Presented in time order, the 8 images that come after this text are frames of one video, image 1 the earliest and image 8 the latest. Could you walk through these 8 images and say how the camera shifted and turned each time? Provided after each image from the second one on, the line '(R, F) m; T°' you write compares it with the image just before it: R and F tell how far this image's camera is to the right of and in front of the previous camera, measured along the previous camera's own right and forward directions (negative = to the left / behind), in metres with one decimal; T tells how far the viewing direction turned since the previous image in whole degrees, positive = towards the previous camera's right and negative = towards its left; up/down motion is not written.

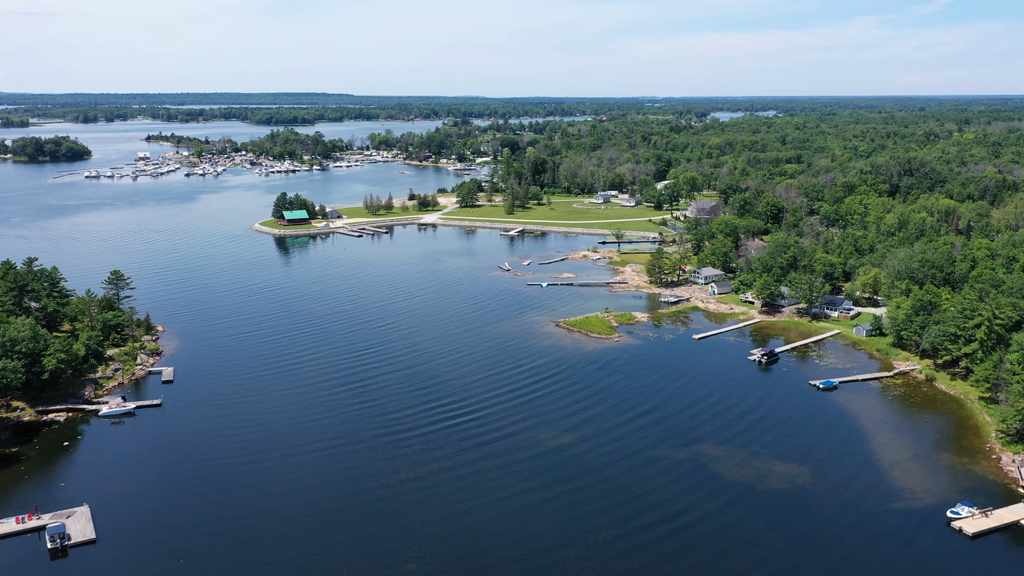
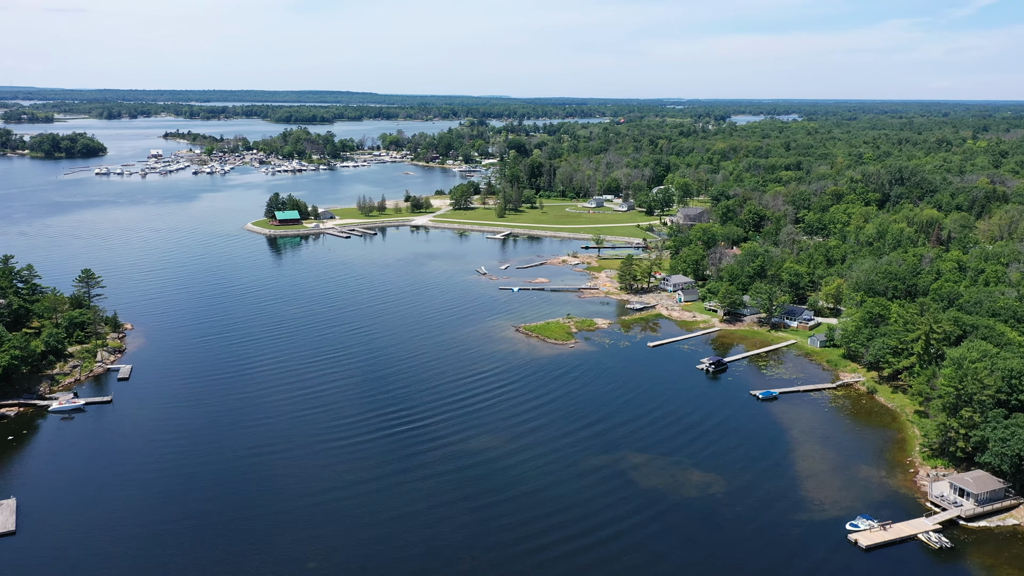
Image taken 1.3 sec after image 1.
(+1.5, -0.3) m; -2°
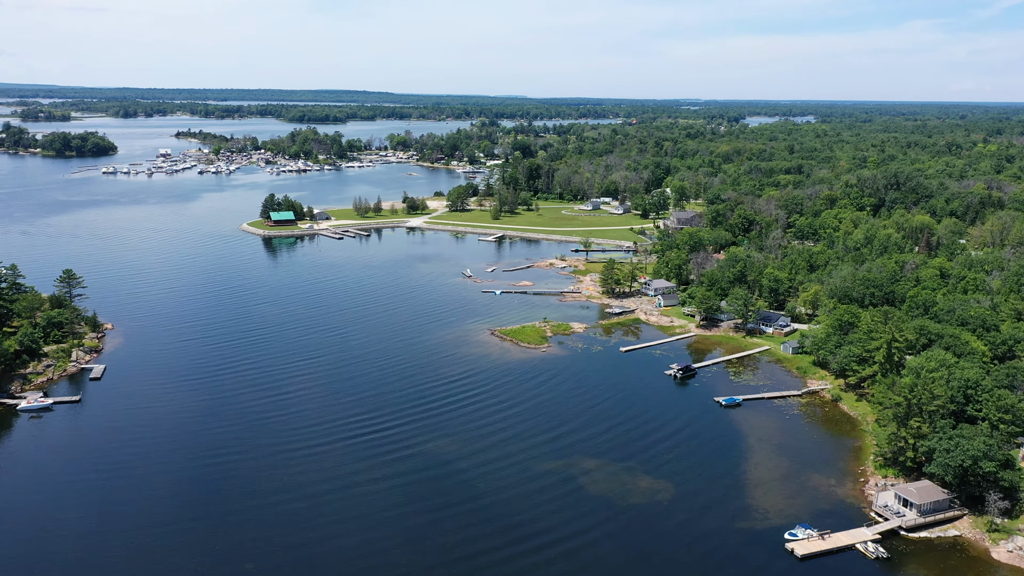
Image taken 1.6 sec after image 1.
(+1.0, -0.1) m; -1°
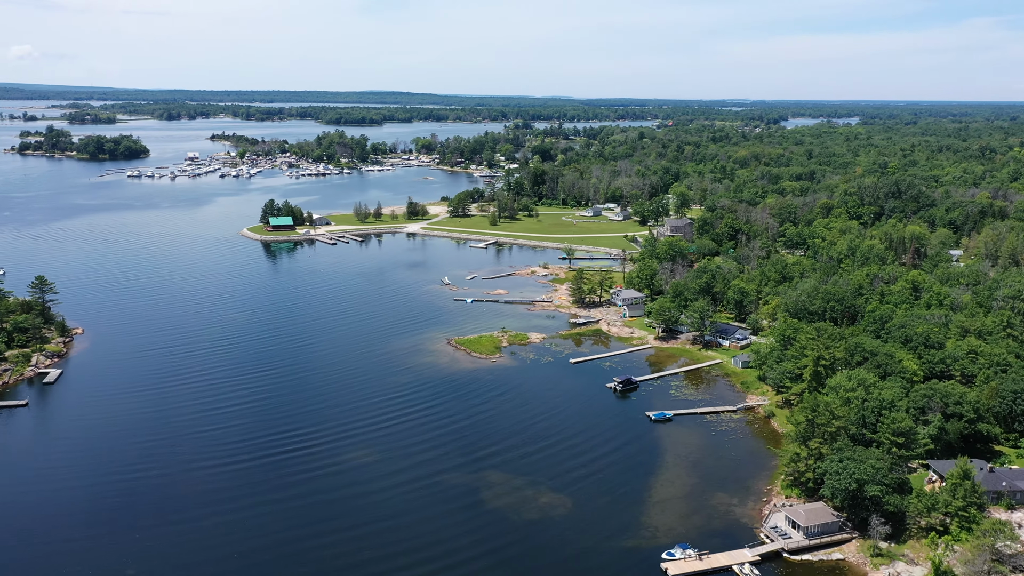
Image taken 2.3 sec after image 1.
(+2.3, -0.2) m; -3°
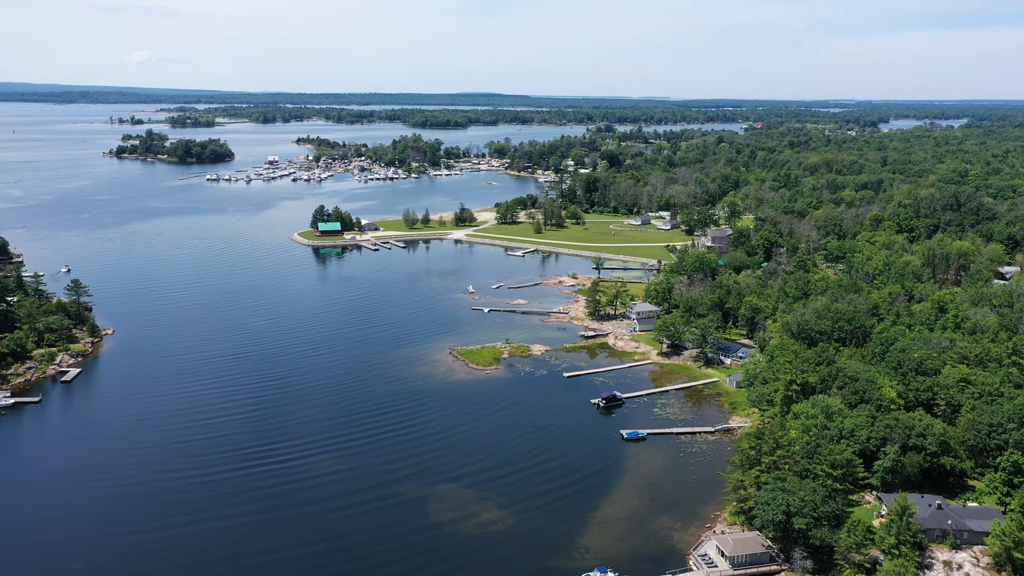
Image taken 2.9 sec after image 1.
(+2.3, -0.1) m; -6°
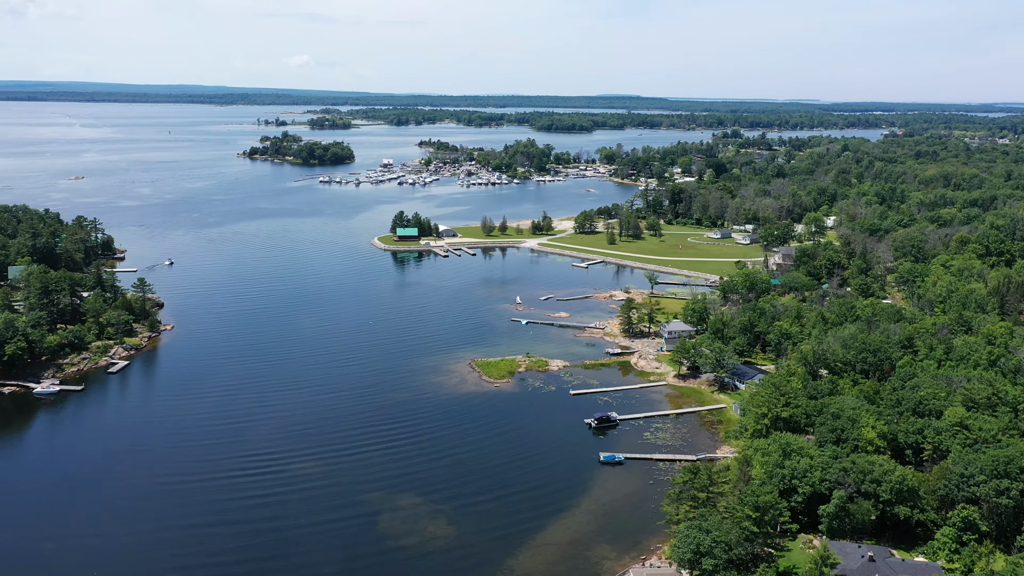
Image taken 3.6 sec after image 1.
(+3.0, -0.1) m; -9°
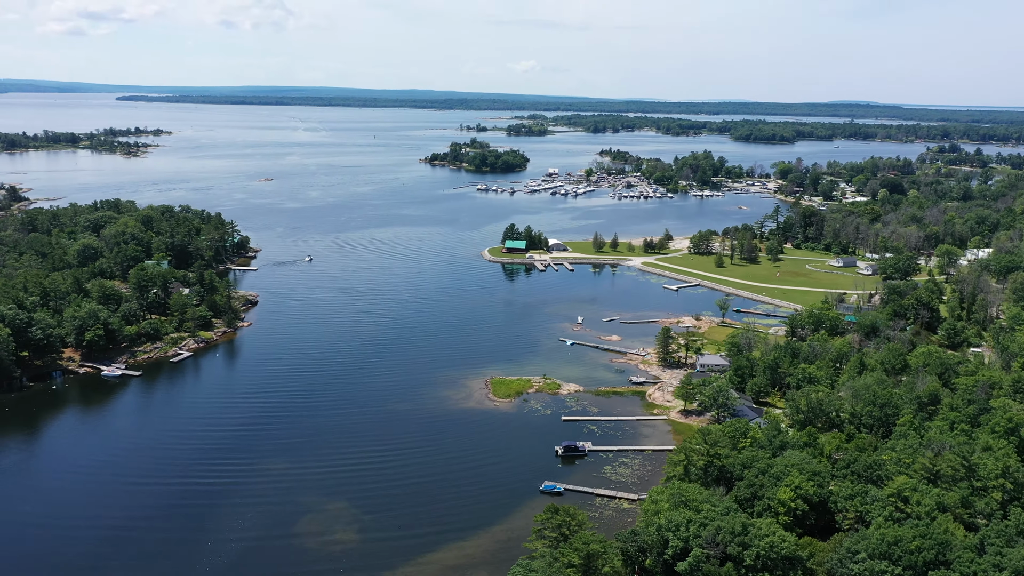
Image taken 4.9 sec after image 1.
(+5.1, +0.1) m; -14°
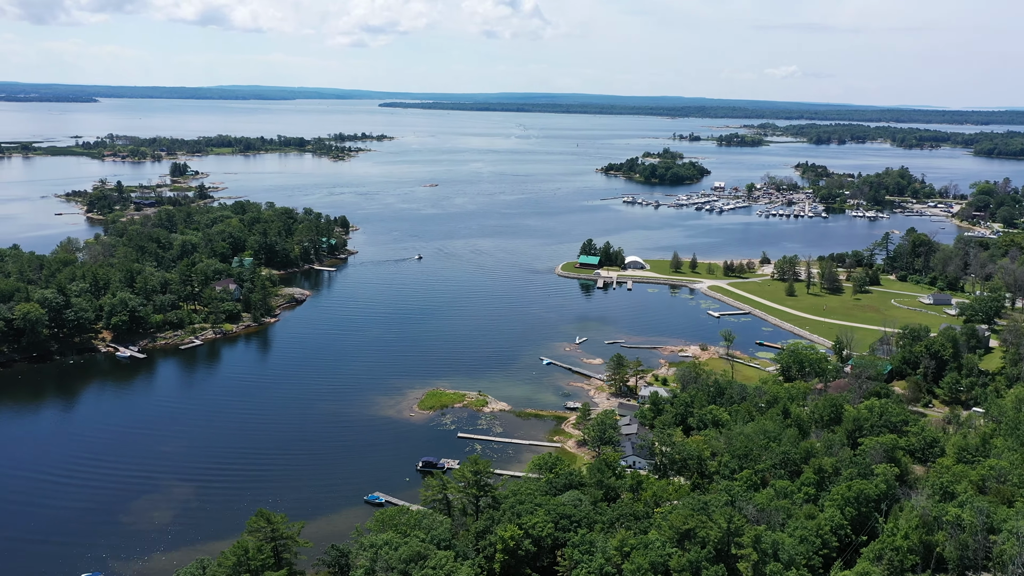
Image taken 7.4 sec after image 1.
(+8.2, +0.6) m; -16°
